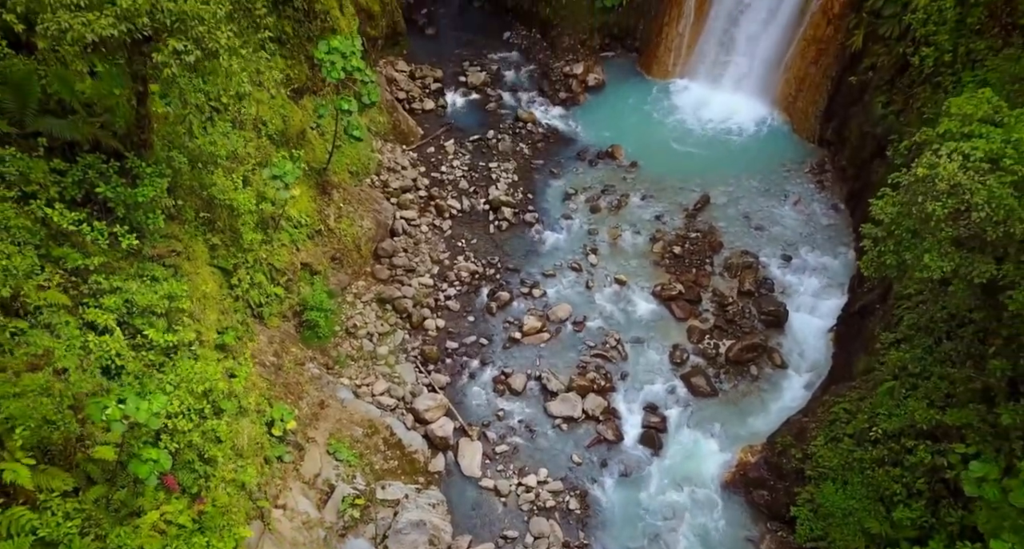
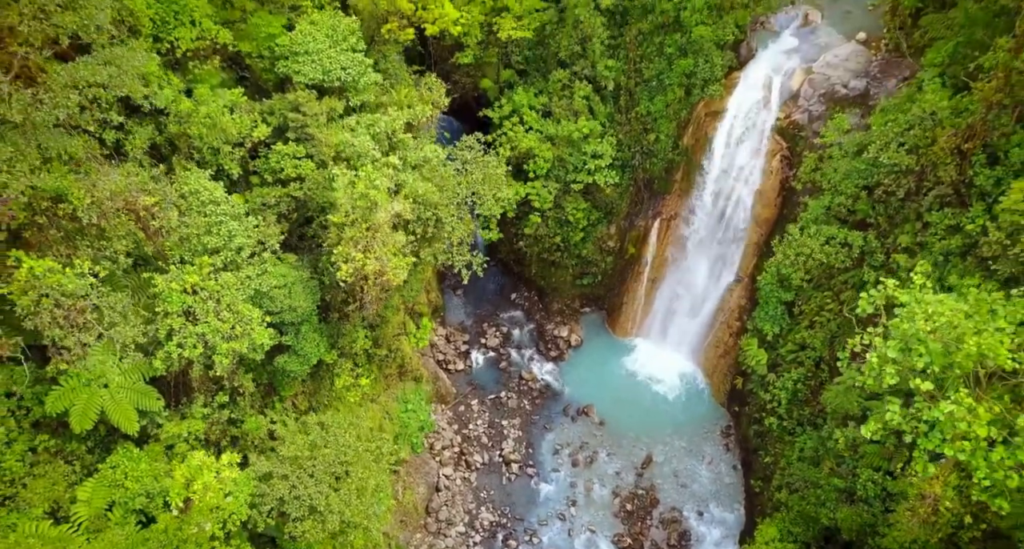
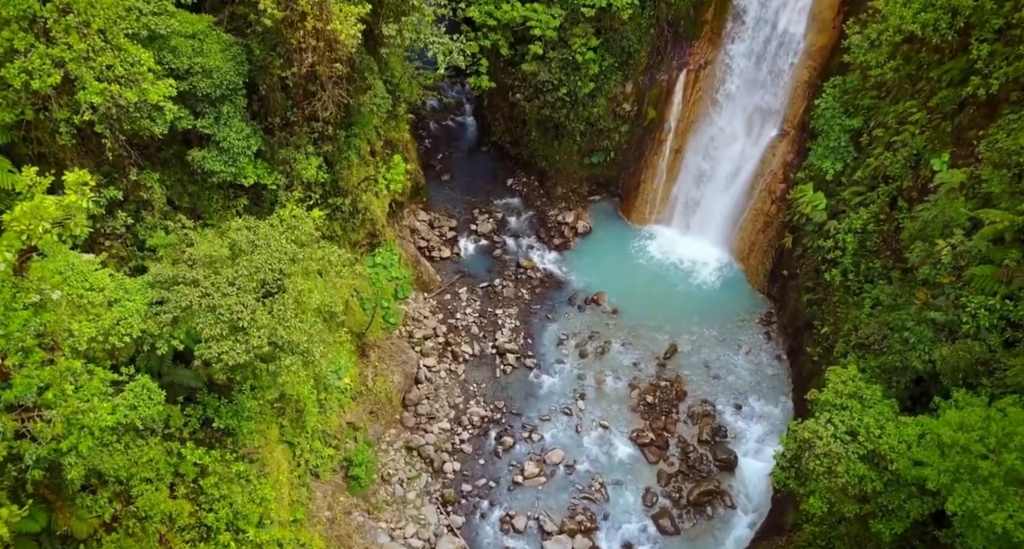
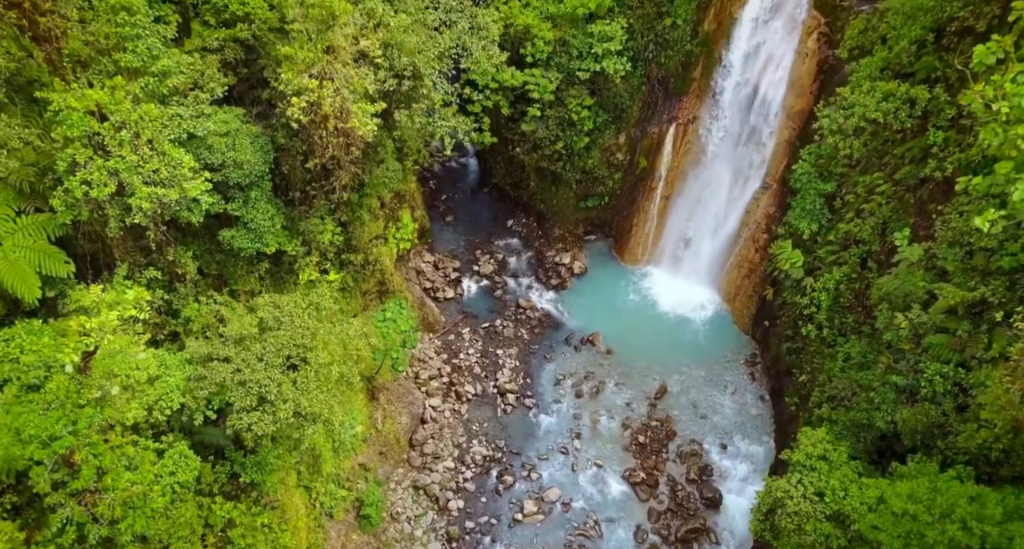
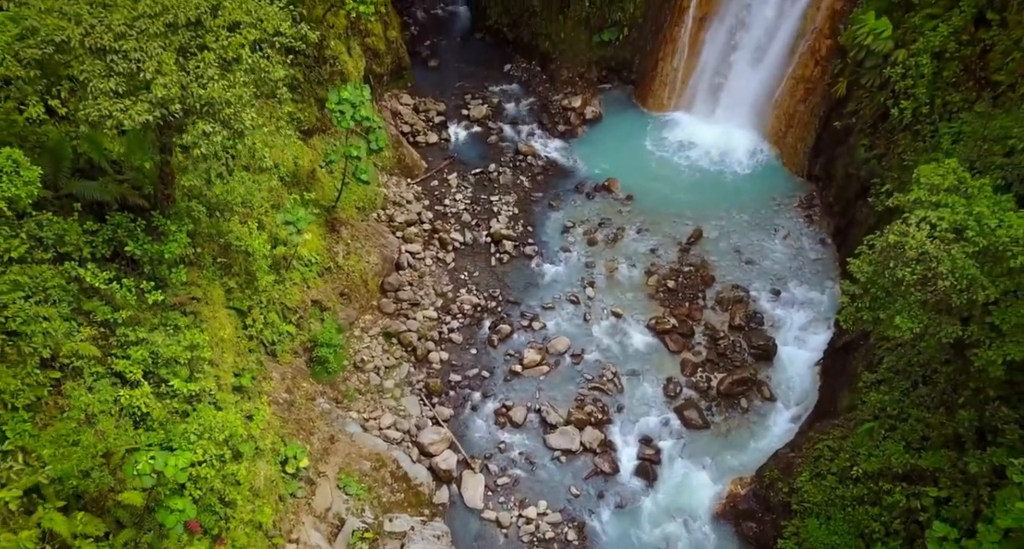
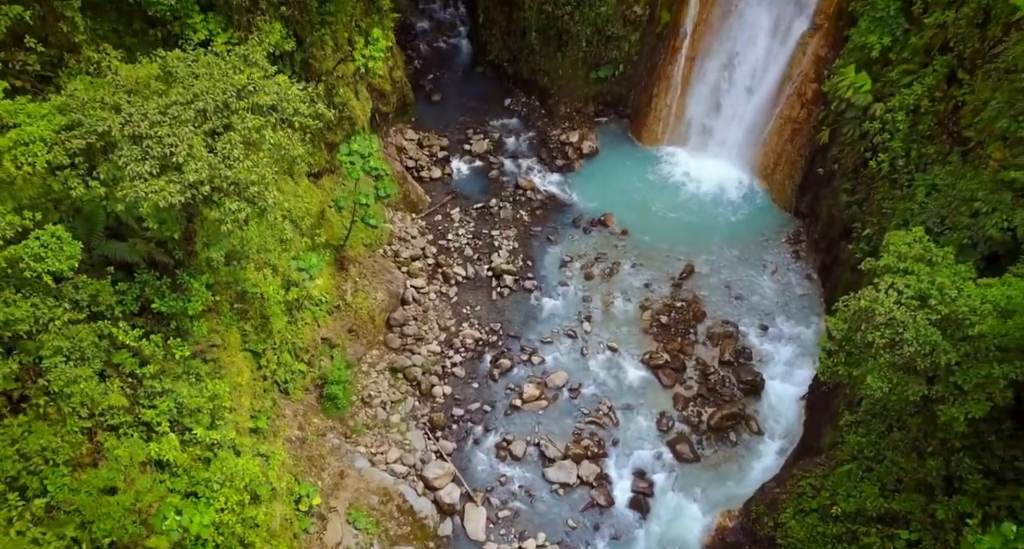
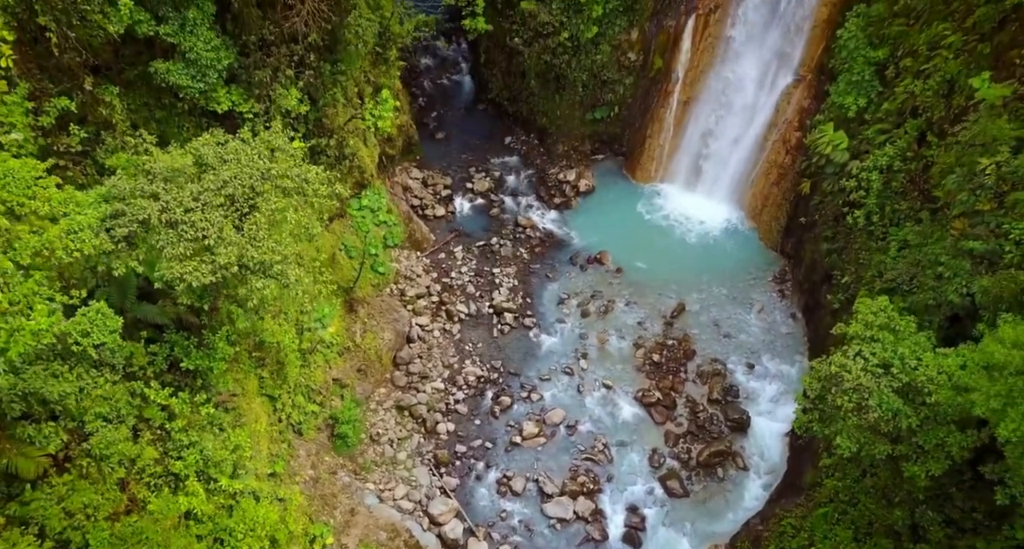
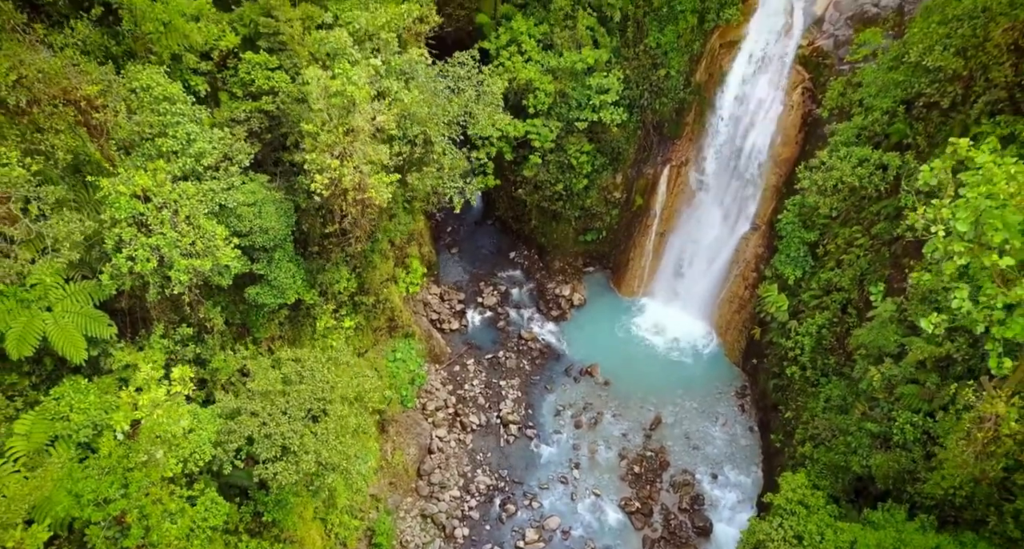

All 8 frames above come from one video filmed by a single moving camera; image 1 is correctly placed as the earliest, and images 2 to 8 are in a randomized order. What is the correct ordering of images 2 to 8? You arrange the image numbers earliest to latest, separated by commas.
5, 6, 7, 3, 4, 8, 2
